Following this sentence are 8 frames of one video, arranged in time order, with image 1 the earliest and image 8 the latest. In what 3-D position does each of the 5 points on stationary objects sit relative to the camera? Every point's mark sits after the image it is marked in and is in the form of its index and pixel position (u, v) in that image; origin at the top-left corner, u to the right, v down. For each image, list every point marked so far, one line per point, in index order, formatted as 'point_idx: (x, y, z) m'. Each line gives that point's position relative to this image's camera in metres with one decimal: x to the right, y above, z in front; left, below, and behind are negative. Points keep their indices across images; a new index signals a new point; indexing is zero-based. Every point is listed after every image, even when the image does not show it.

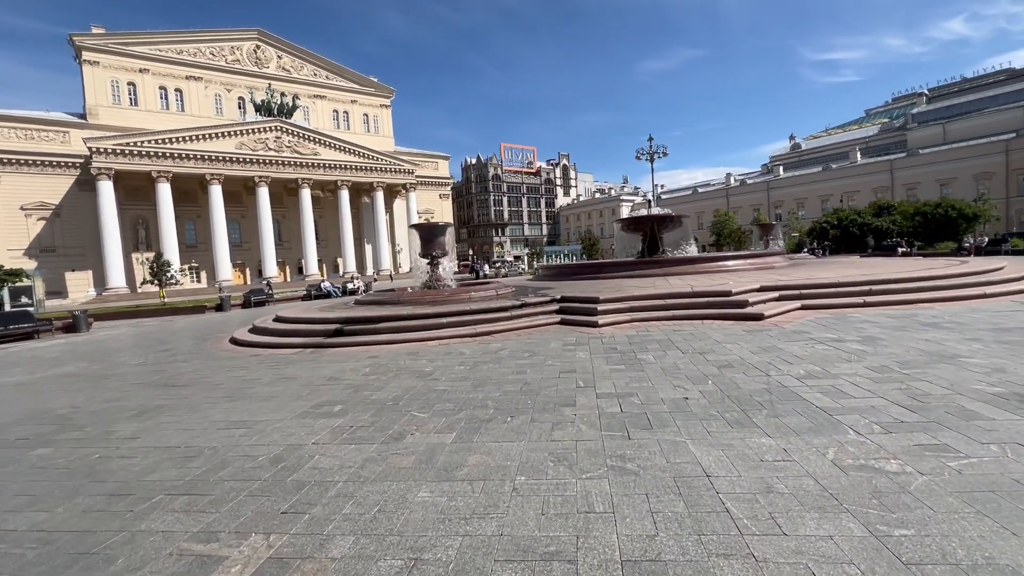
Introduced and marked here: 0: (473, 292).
0: (-0.9, -0.1, +11.1) m
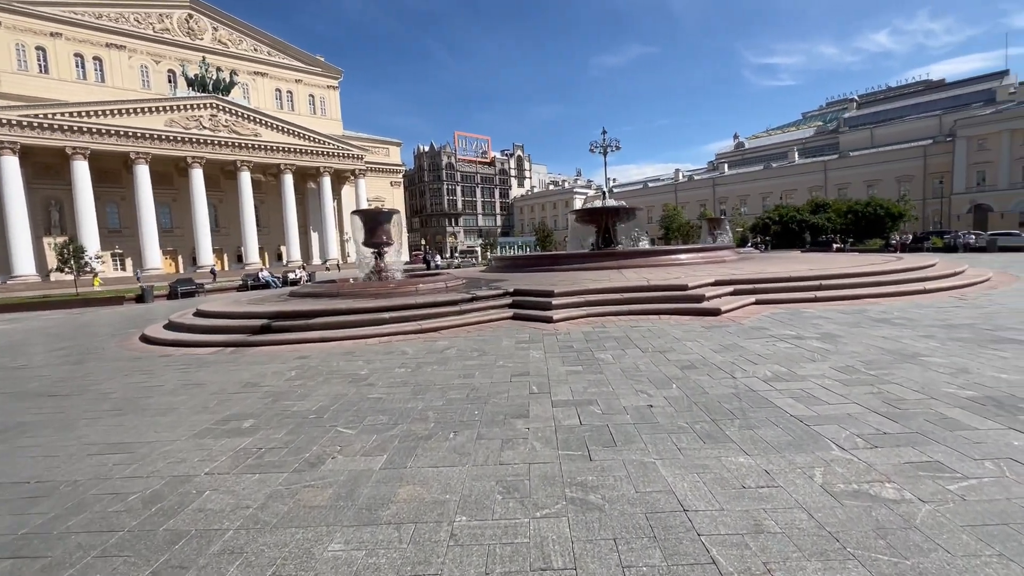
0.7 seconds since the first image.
0: (-2.0, +0.1, +10.4) m
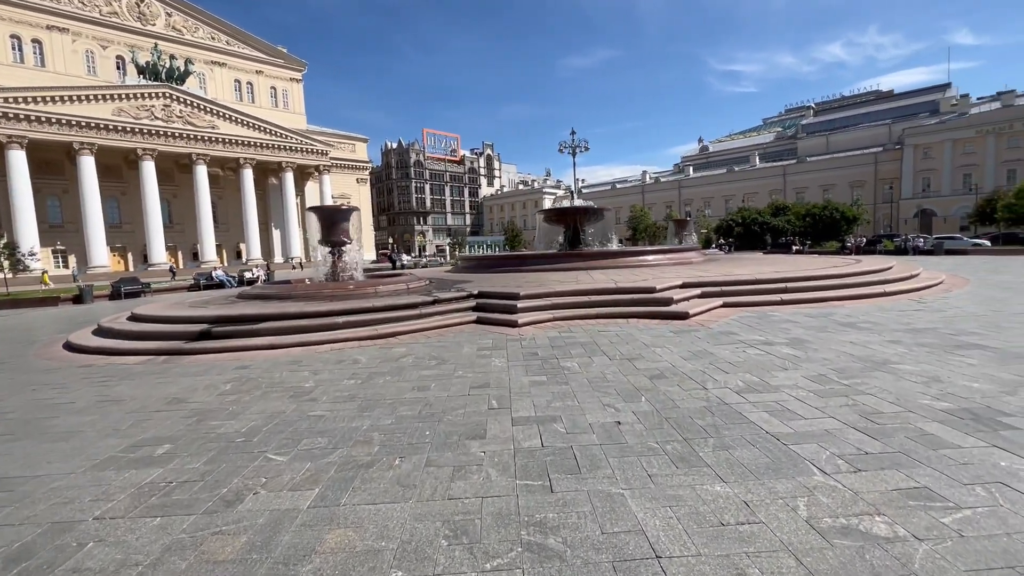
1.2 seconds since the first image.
0: (-2.7, +0.1, +9.9) m
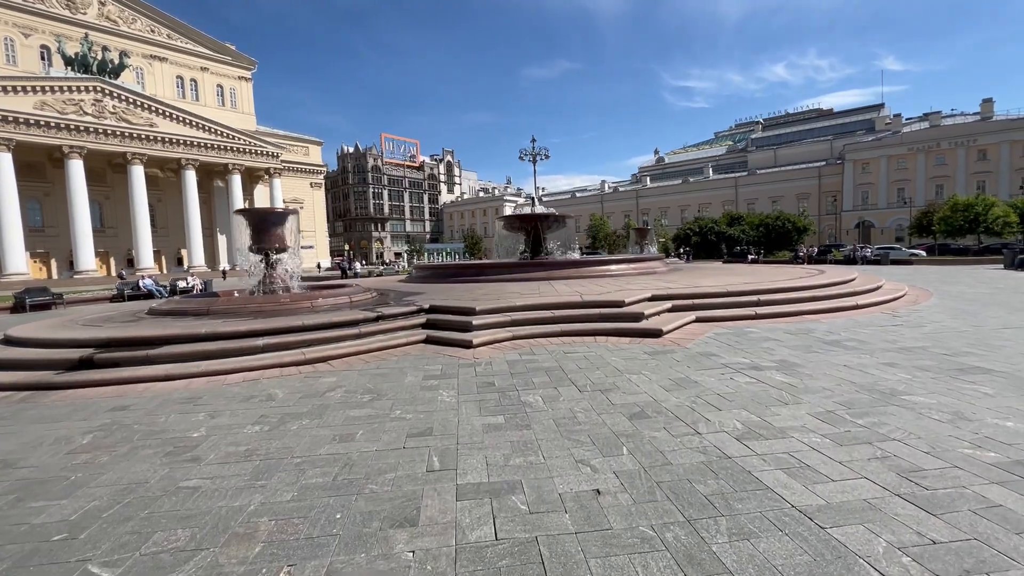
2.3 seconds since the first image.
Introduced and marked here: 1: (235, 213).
0: (-3.5, -0.2, +8.7) m
1: (-5.9, +1.6, +10.1) m
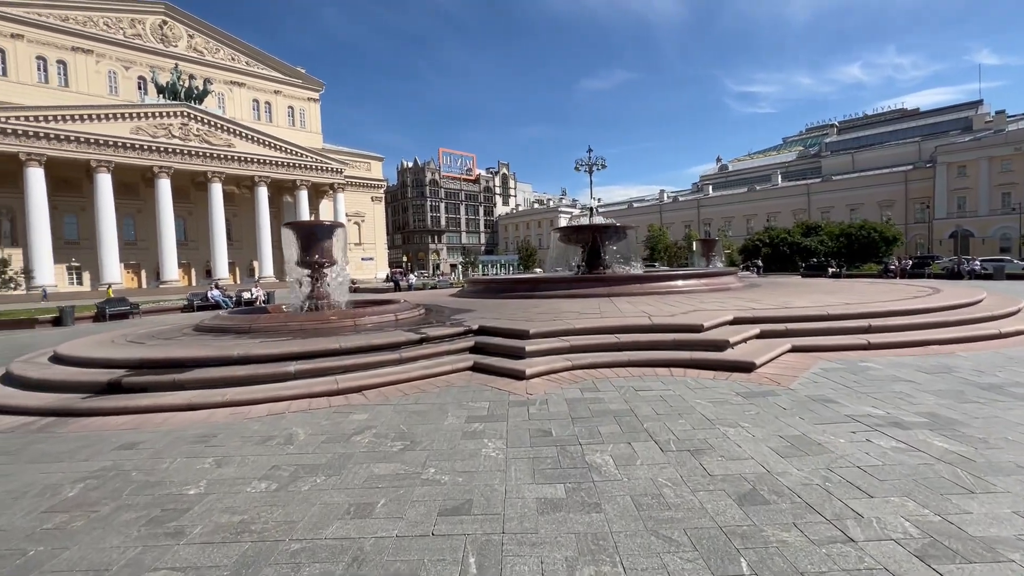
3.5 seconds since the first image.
0: (-2.6, -0.5, +8.2) m
1: (-4.7, +1.3, +9.9) m
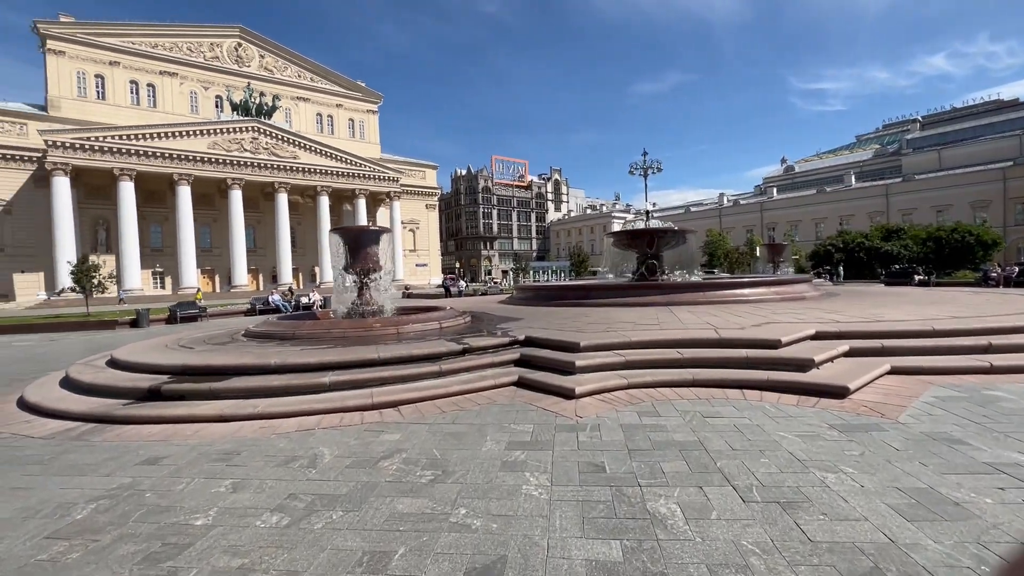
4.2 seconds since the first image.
0: (-1.8, -0.6, +7.9) m
1: (-3.7, +1.2, +9.8) m
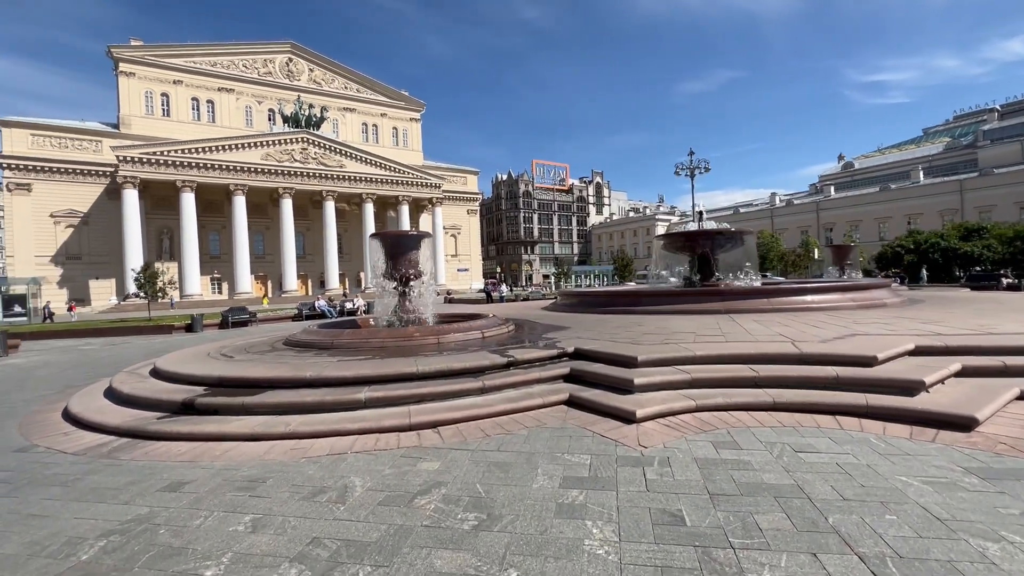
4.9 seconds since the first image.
0: (-1.0, -0.7, +7.5) m
1: (-2.8, +1.0, +9.6) m
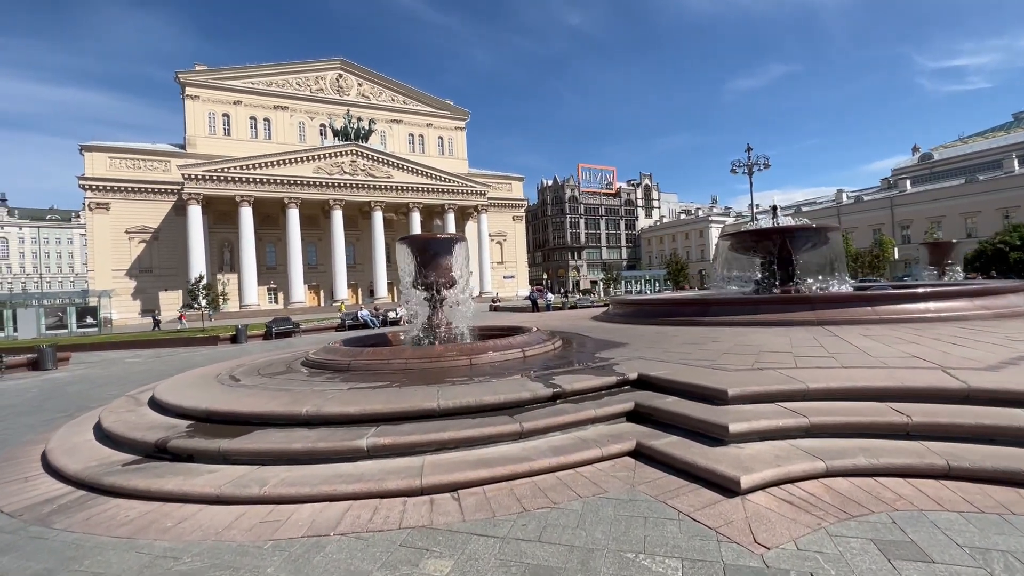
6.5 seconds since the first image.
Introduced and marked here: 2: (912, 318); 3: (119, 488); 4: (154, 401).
0: (-0.4, -0.9, +6.3) m
1: (-2.0, +0.8, +8.6) m
2: (+6.6, -0.5, +7.7) m
3: (-3.0, -1.5, +3.6) m
4: (-4.1, -1.3, +5.5) m
